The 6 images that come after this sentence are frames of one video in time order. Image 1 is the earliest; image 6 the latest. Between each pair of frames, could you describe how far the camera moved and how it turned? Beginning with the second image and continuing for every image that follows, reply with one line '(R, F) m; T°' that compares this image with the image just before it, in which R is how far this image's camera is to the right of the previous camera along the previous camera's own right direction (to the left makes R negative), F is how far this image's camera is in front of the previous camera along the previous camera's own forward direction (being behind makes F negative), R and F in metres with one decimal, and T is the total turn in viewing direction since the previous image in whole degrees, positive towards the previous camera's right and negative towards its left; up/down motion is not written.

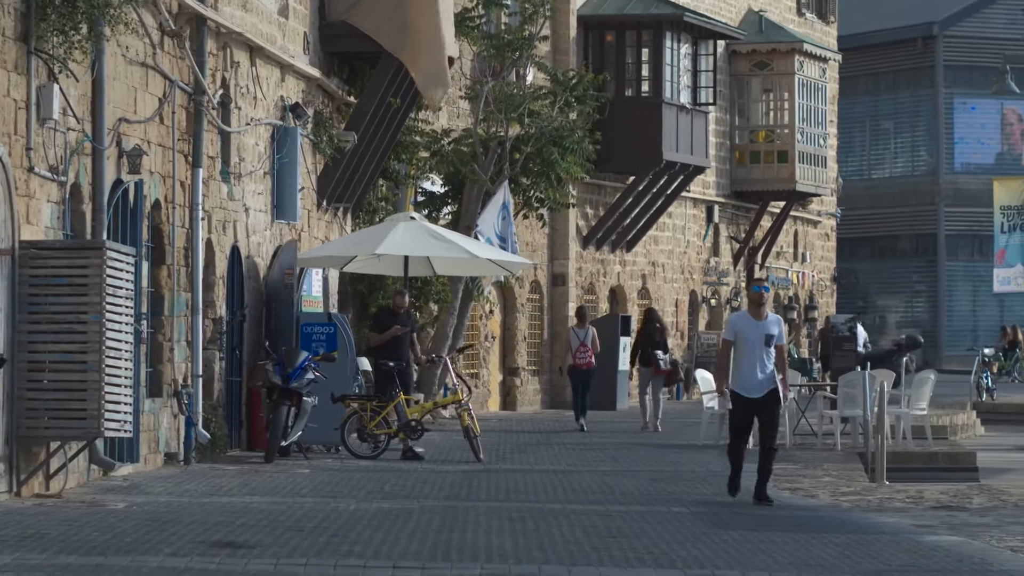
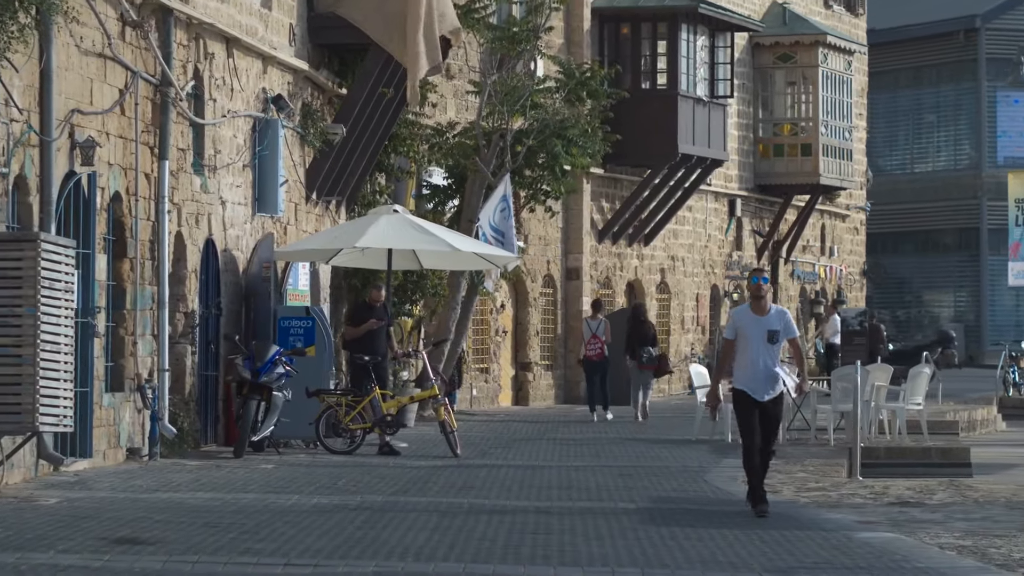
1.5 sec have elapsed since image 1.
(+0.6, +0.2) m; -1°
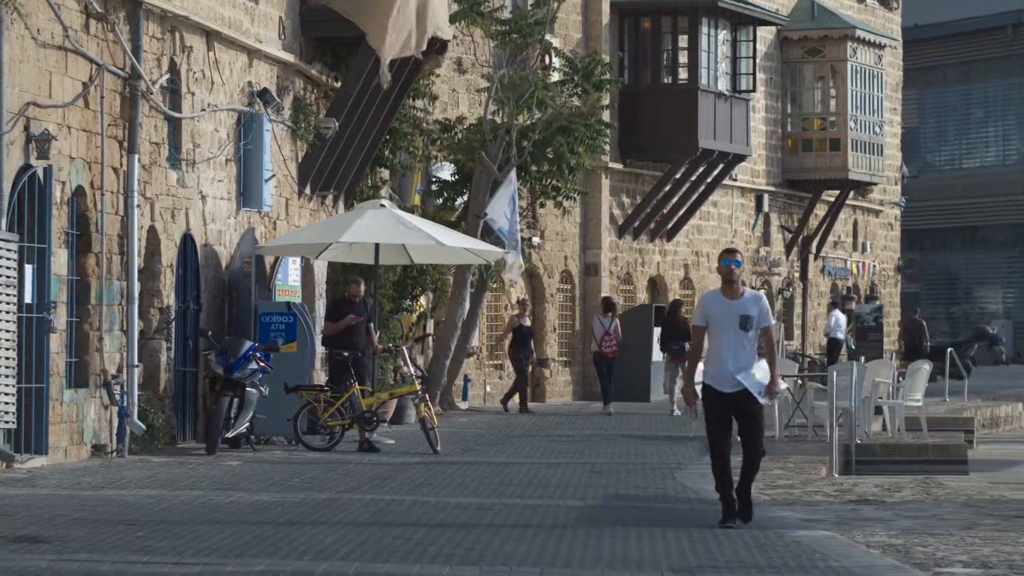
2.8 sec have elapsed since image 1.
(+0.6, +0.2) m; -1°
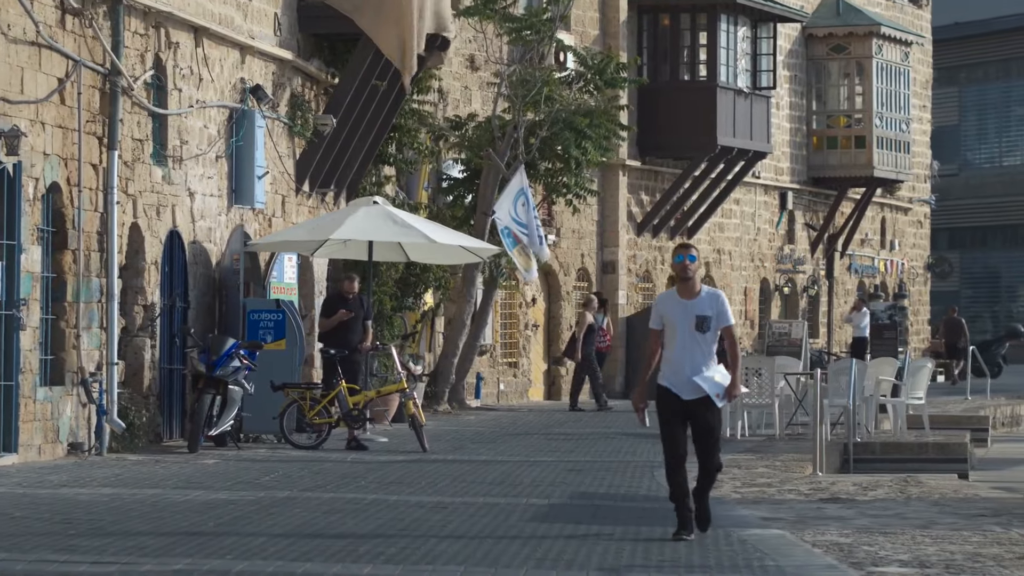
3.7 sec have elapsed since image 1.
(+0.5, +0.2) m; -1°
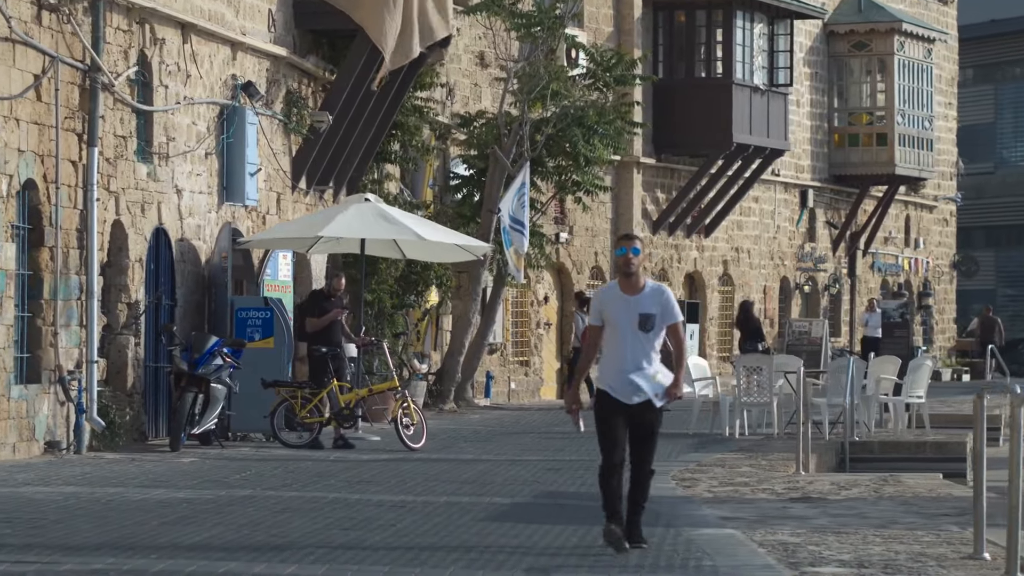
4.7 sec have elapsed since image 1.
(+0.4, +0.2) m; -1°
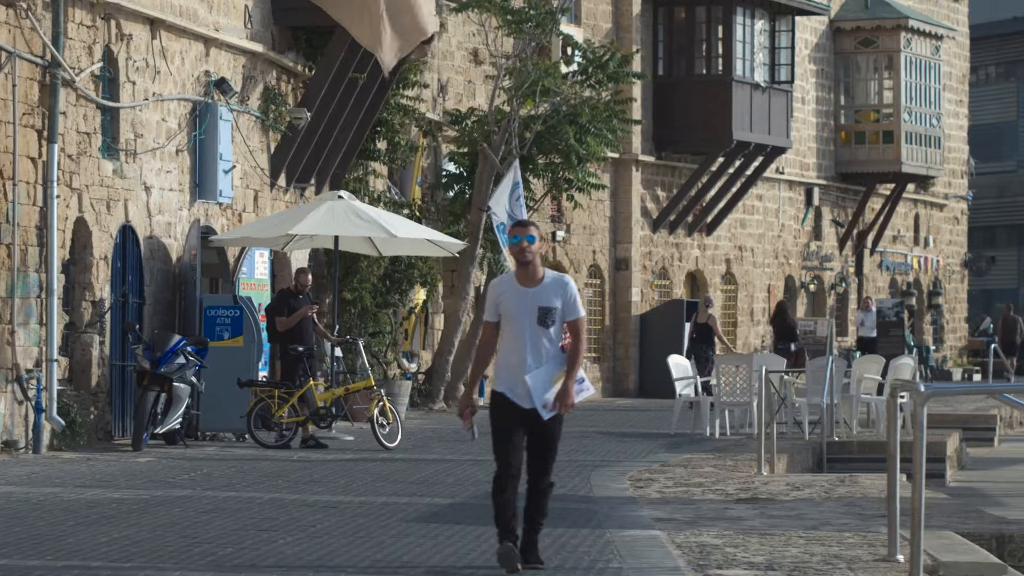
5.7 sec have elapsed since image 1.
(+0.5, +0.1) m; -1°
